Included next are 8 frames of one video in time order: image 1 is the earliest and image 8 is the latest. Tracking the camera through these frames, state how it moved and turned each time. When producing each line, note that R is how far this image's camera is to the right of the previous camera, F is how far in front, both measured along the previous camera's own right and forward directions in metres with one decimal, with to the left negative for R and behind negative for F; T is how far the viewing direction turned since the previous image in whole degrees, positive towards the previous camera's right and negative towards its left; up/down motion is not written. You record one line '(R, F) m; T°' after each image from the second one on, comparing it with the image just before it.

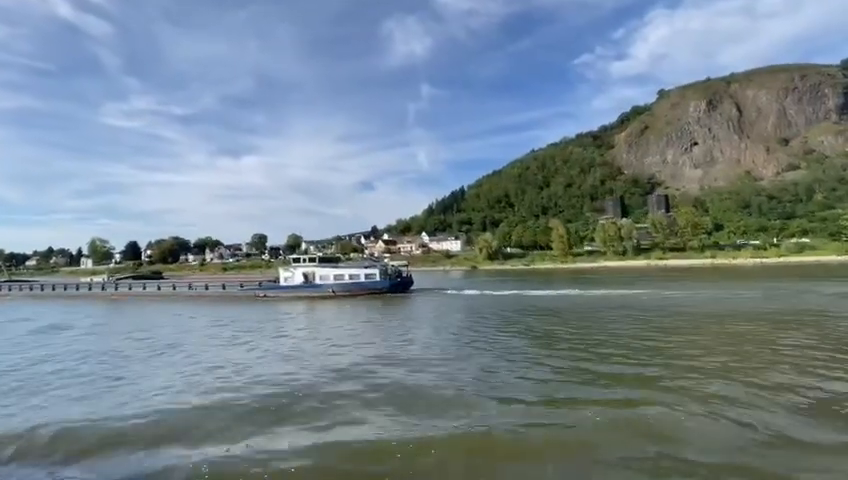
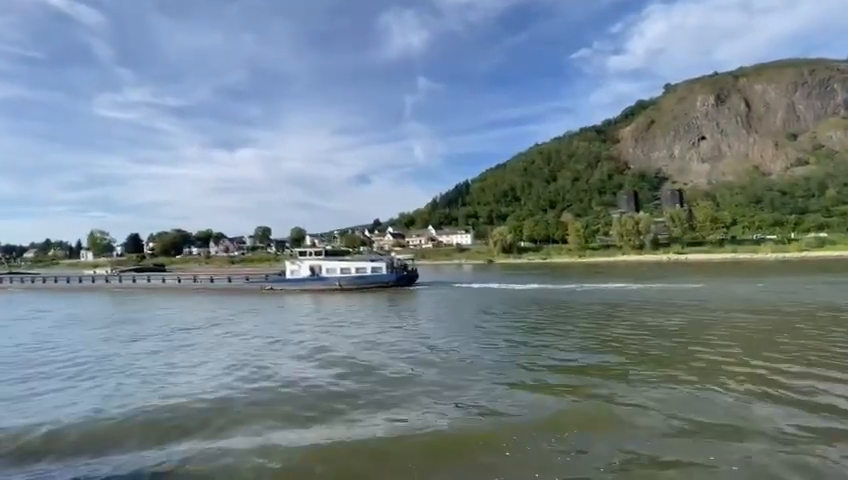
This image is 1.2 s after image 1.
(-2.7, +0.3) m; 0°
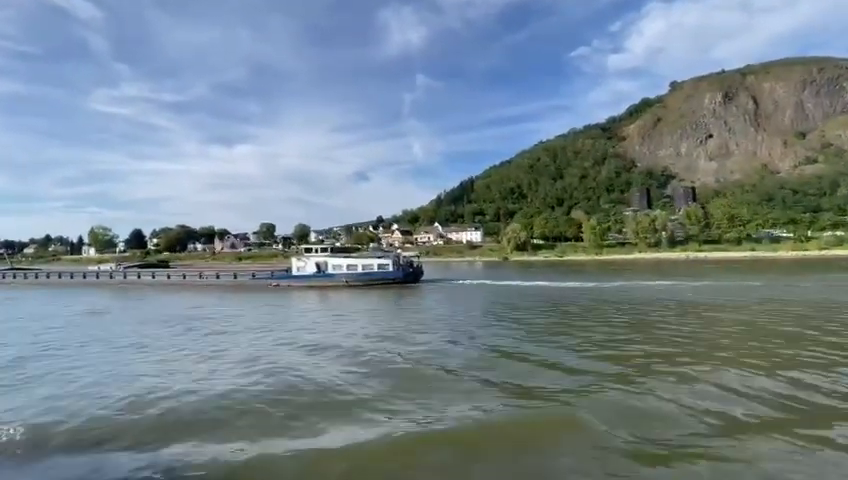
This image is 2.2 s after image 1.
(-2.3, +0.2) m; 0°
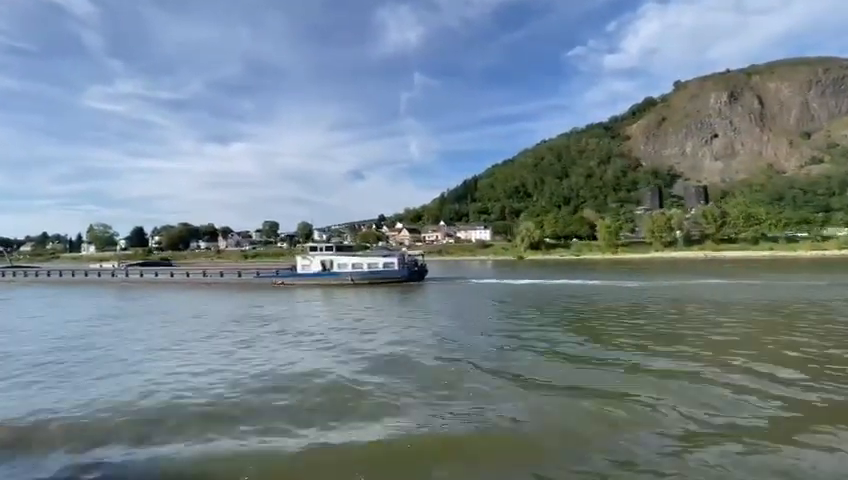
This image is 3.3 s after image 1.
(-2.5, +0.3) m; 0°
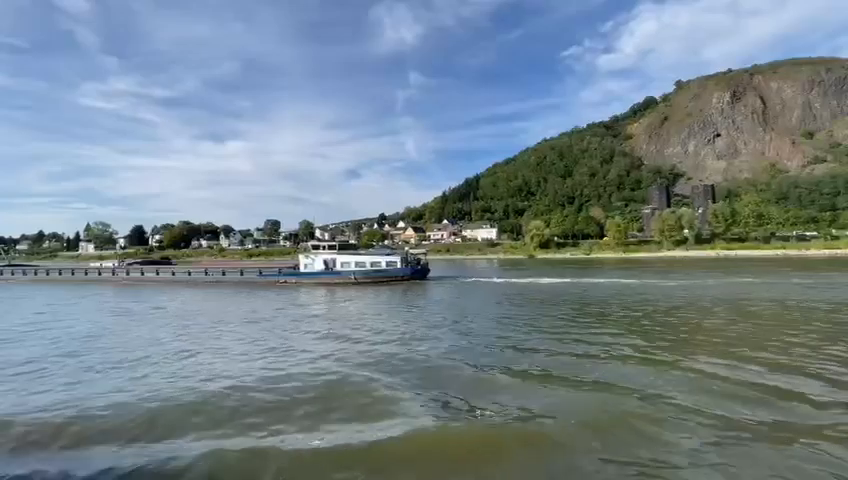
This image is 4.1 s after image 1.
(-1.8, +0.2) m; 0°
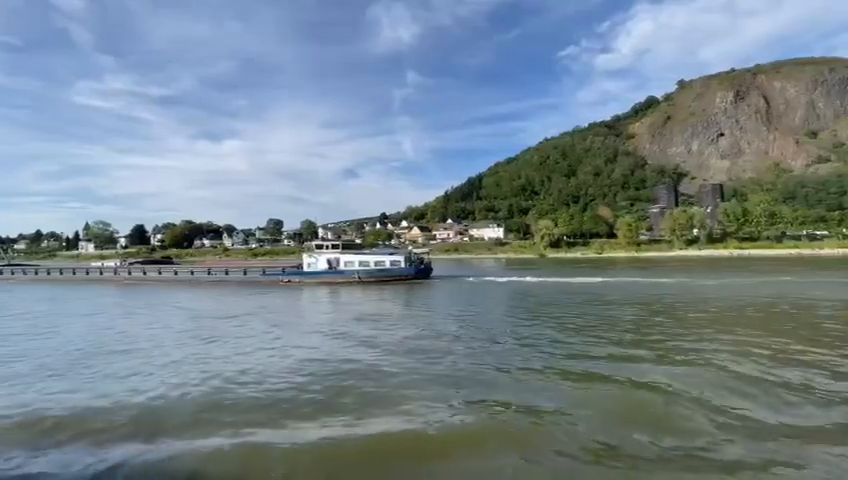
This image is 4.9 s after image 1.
(-1.8, +0.2) m; 0°
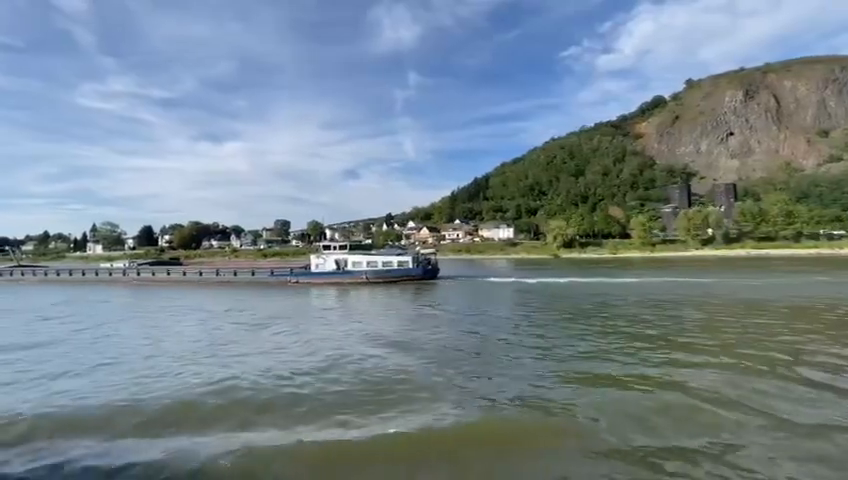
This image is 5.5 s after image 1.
(-1.5, 0.0) m; 0°
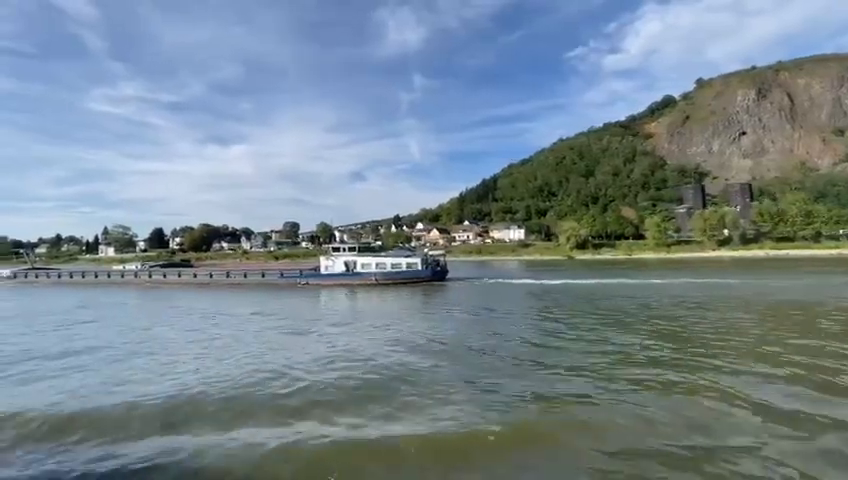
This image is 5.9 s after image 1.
(-1.0, 0.0) m; -1°
